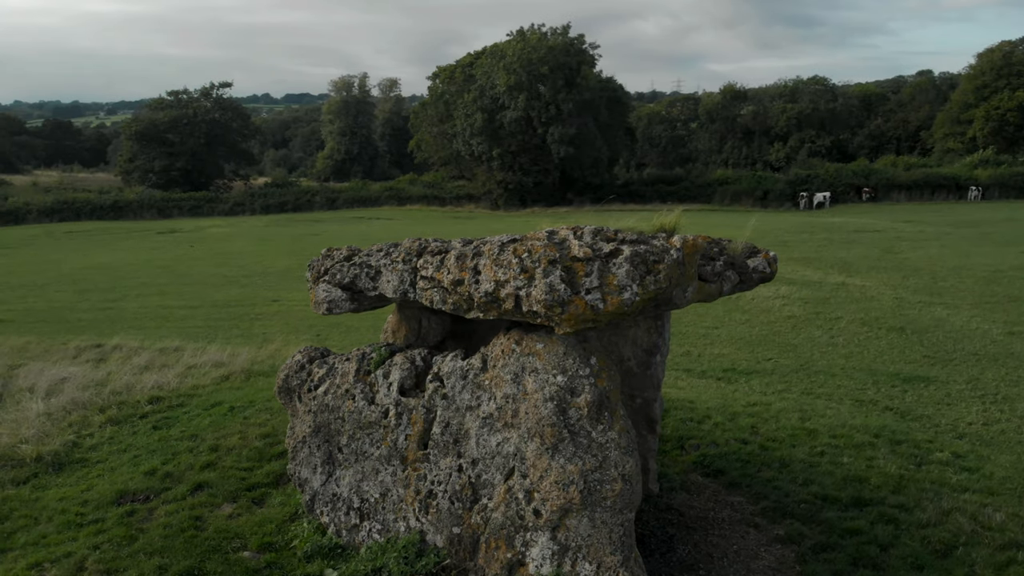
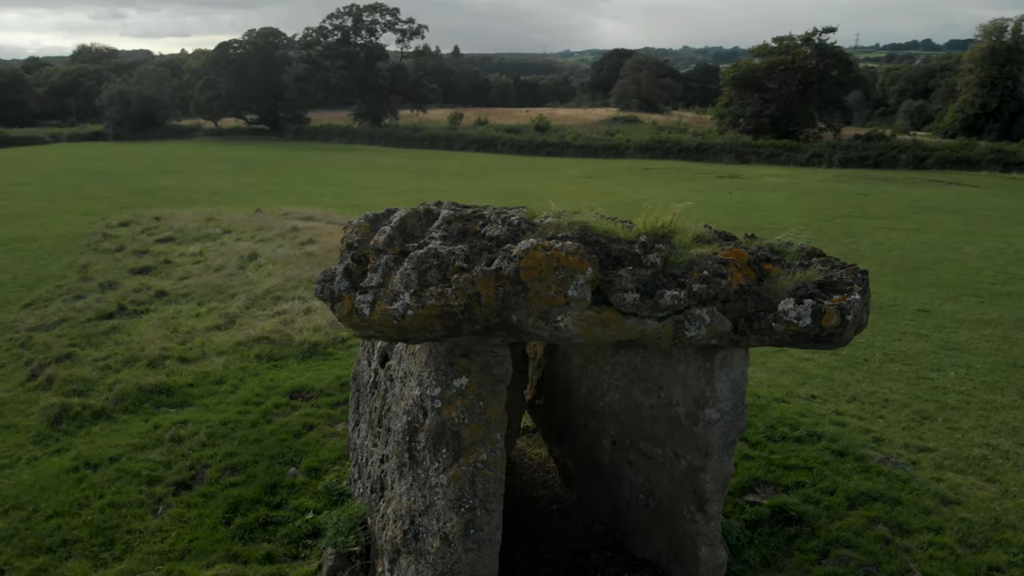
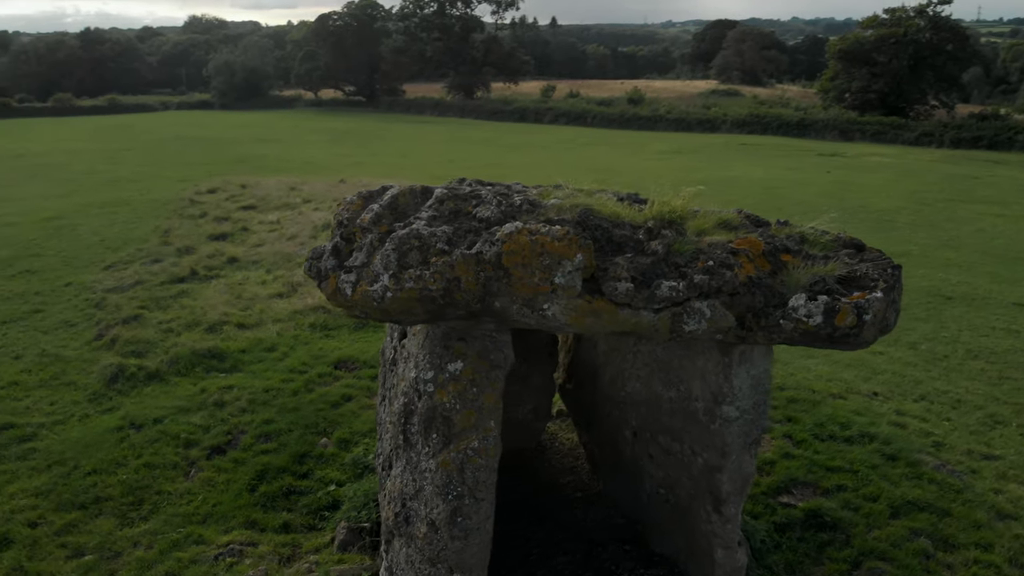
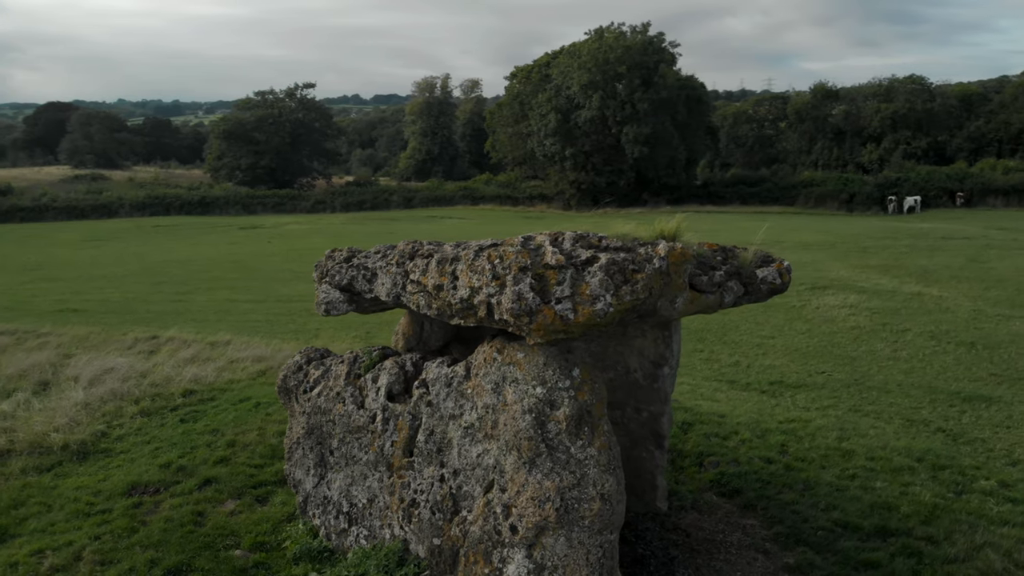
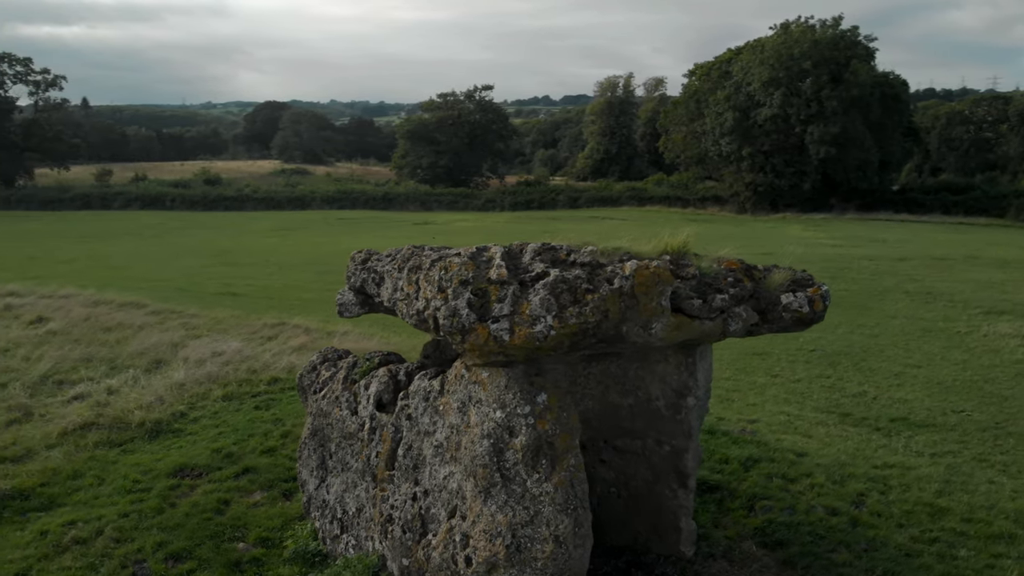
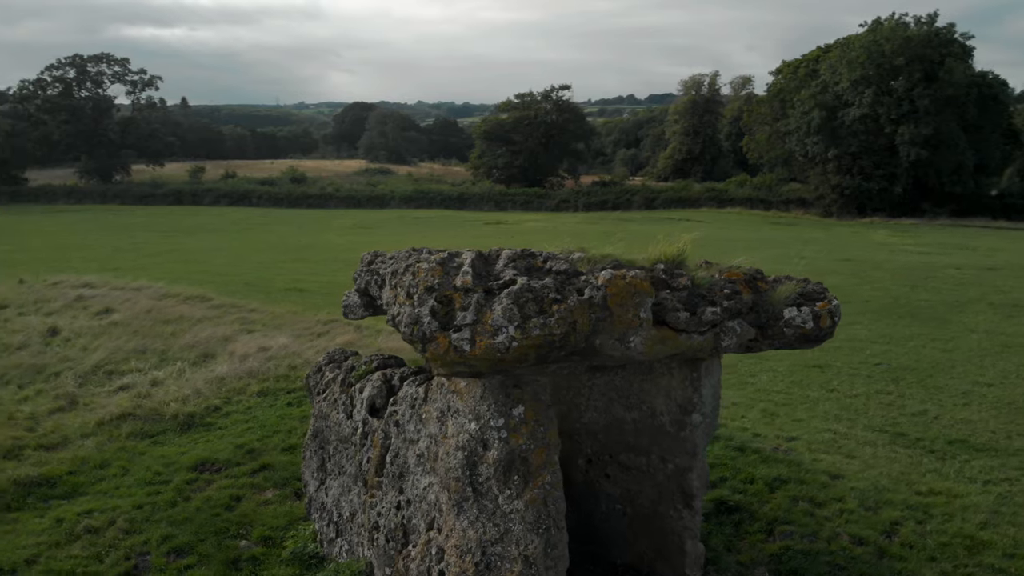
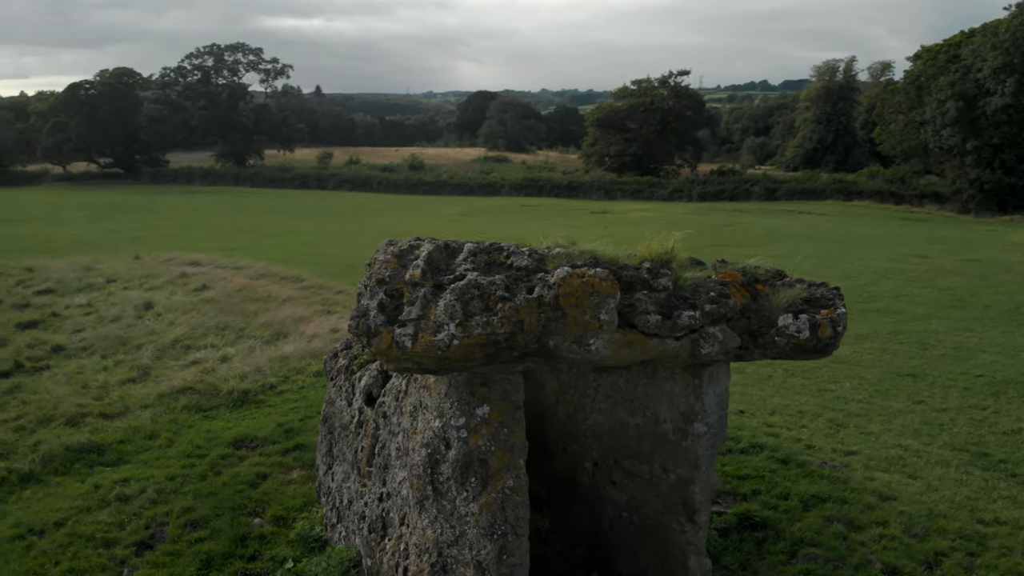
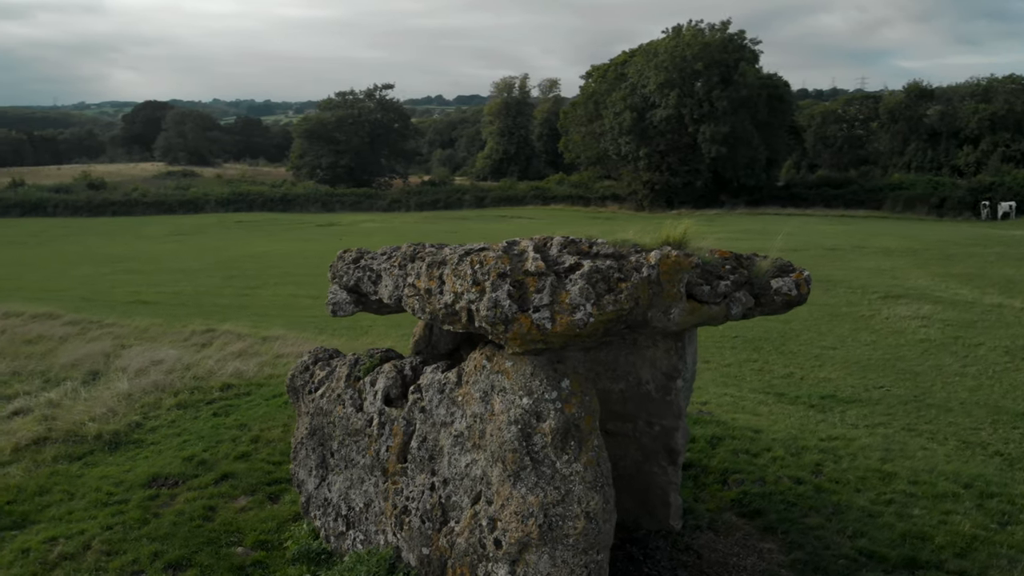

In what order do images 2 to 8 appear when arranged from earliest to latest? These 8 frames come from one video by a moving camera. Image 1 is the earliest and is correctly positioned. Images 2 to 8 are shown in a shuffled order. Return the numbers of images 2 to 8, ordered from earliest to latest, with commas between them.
4, 8, 5, 6, 7, 2, 3
